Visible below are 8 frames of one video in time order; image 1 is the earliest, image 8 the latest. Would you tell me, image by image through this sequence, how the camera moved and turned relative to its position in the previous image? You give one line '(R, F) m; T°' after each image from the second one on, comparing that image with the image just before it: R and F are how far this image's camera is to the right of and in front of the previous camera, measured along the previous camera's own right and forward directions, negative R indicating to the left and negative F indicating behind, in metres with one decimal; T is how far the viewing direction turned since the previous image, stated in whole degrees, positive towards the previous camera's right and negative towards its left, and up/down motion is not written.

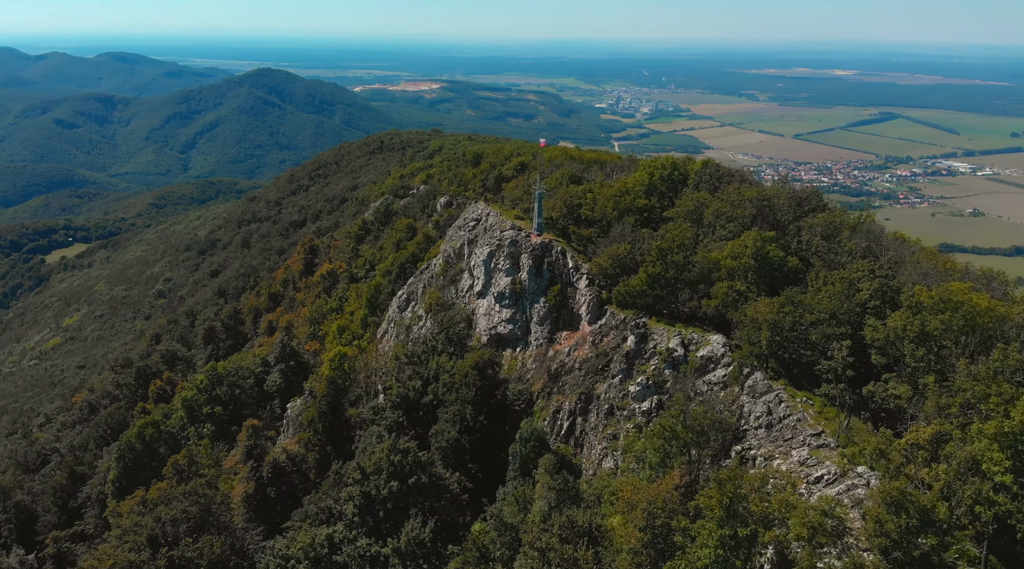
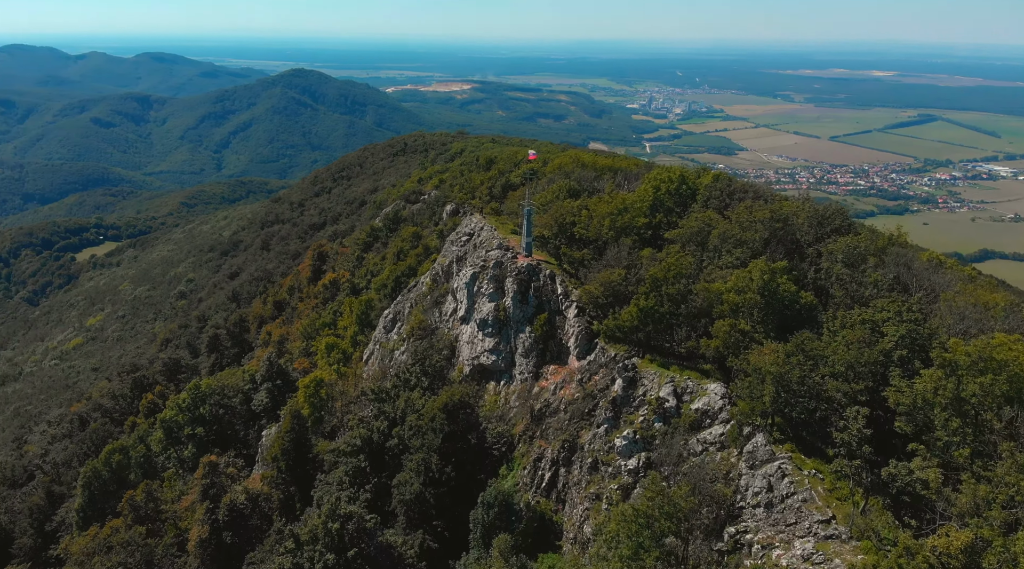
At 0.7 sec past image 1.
(+2.1, +3.8) m; -2°
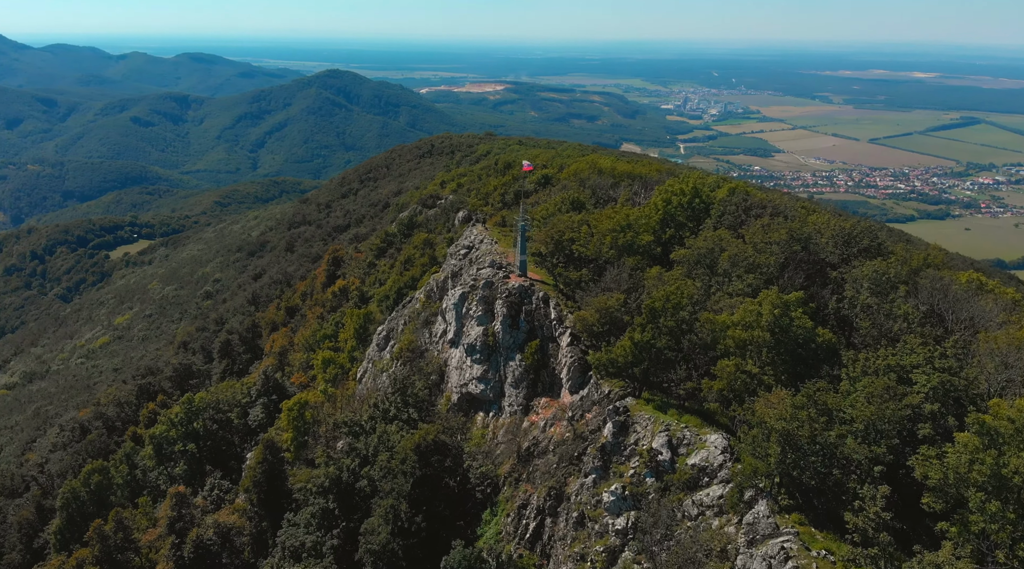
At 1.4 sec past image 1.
(+1.7, +3.0) m; -2°
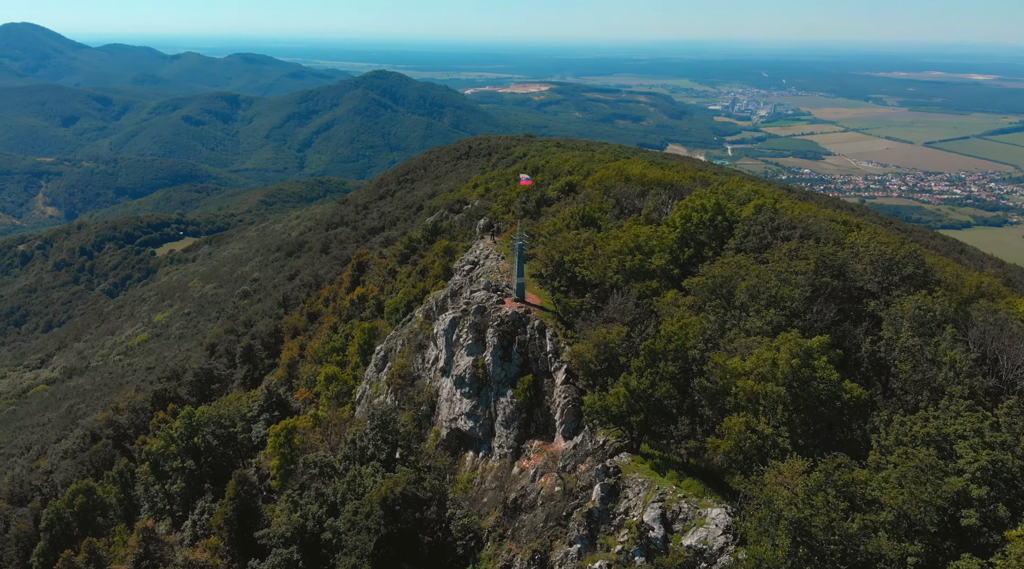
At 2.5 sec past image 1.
(+1.9, +3.2) m; -3°
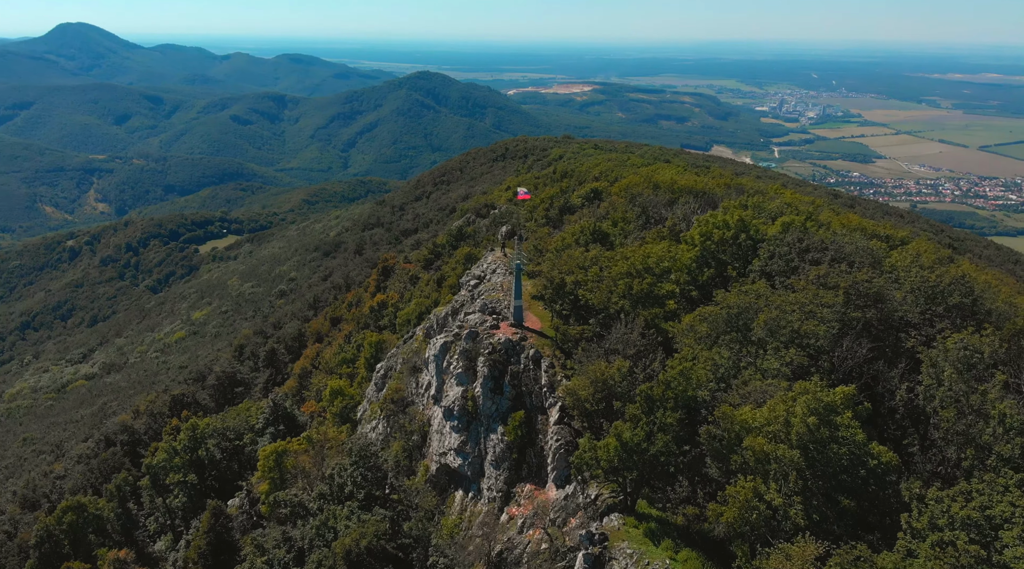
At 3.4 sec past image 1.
(+1.6, +2.7) m; -3°
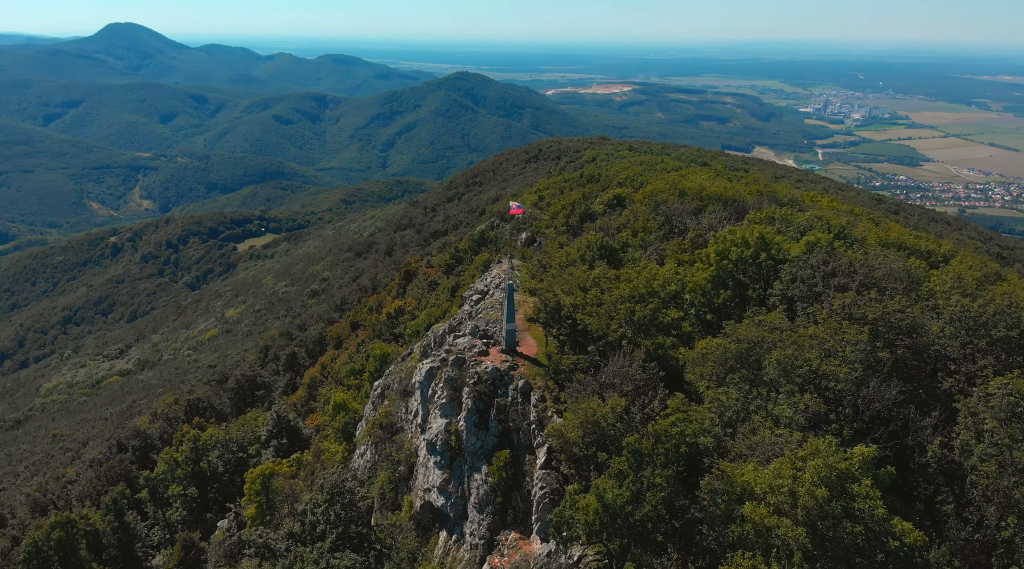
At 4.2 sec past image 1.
(+1.5, +2.4) m; -3°
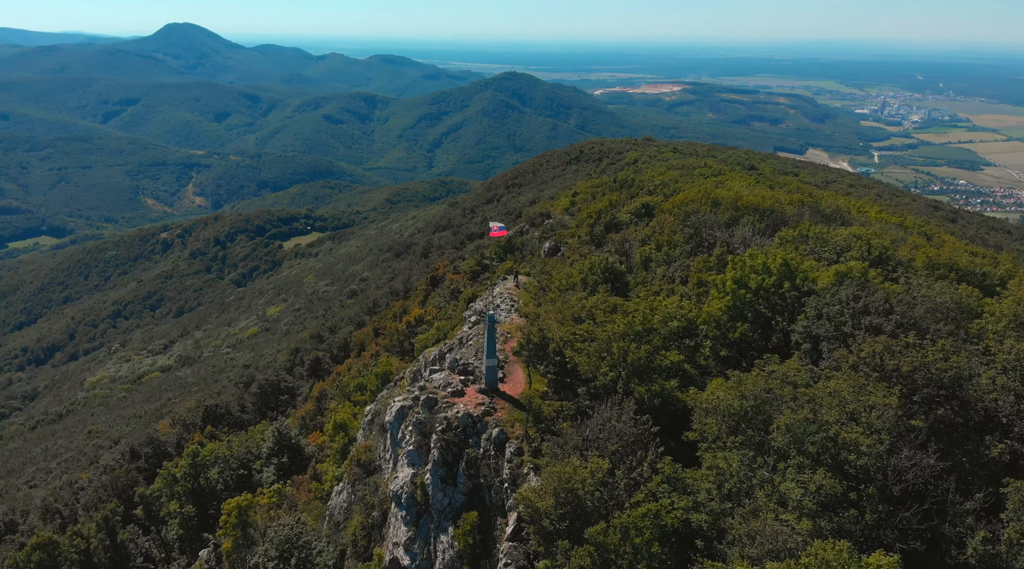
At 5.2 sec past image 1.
(+1.9, +3.0) m; -3°
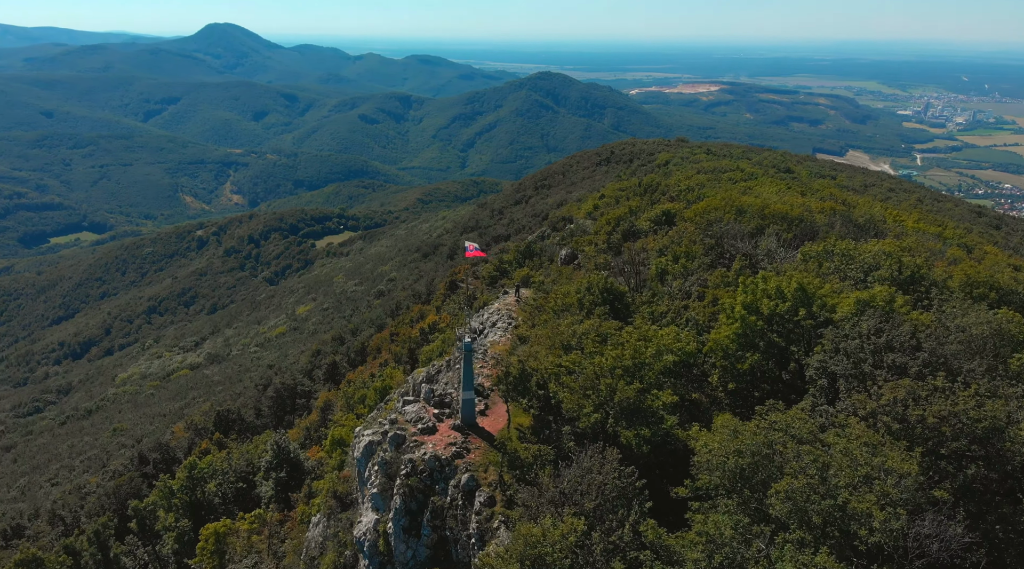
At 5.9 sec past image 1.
(+1.5, +2.2) m; -3°
